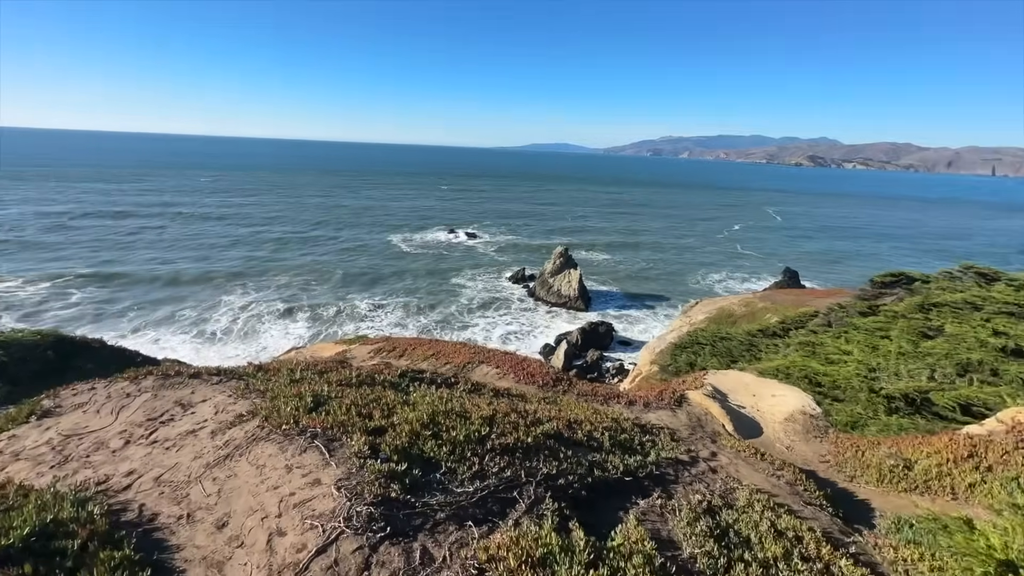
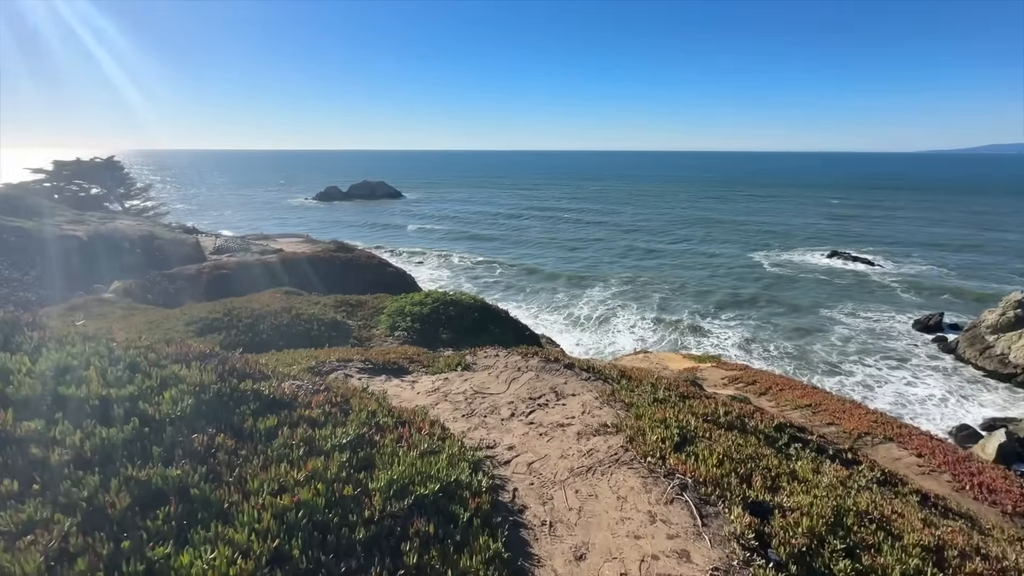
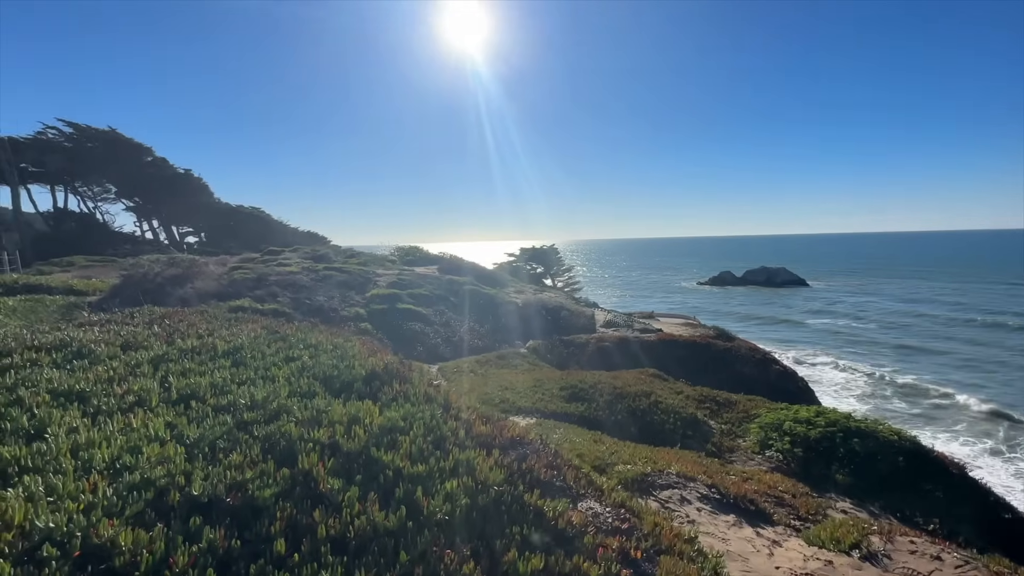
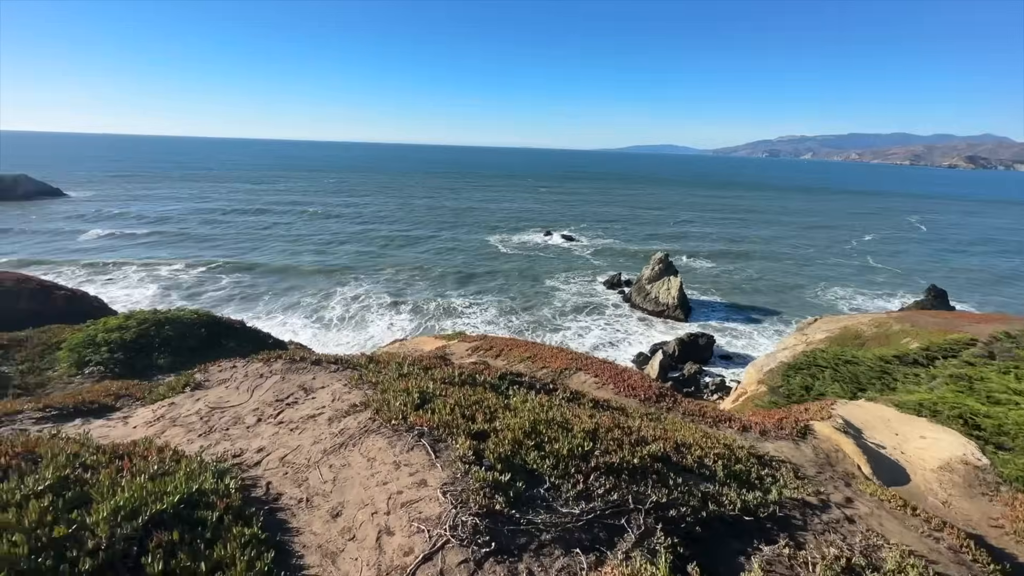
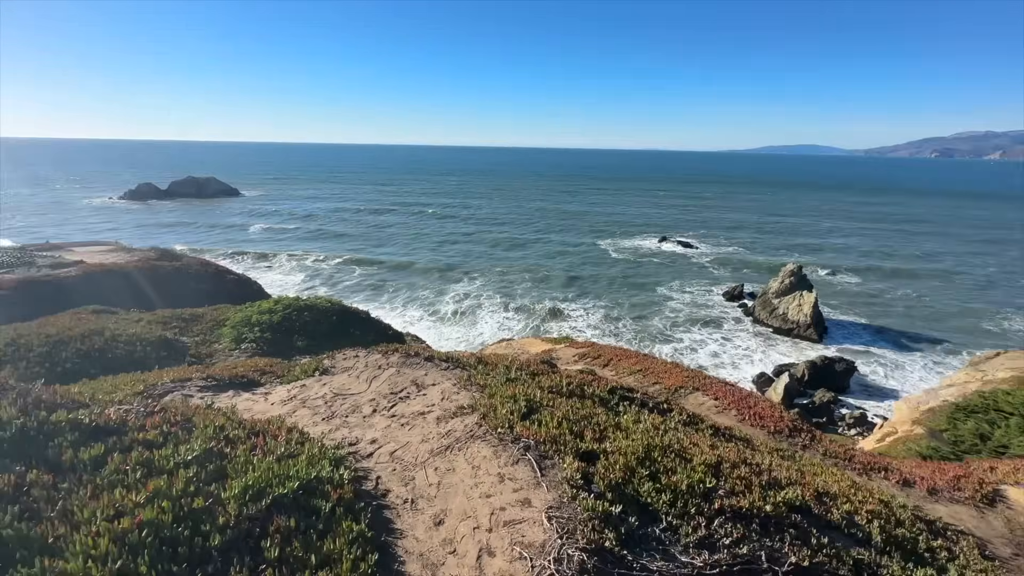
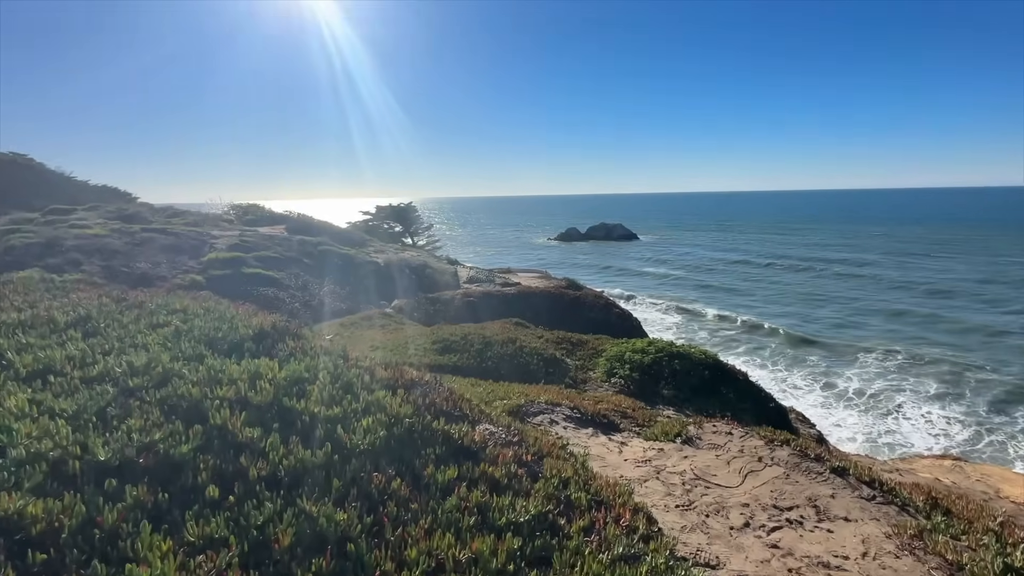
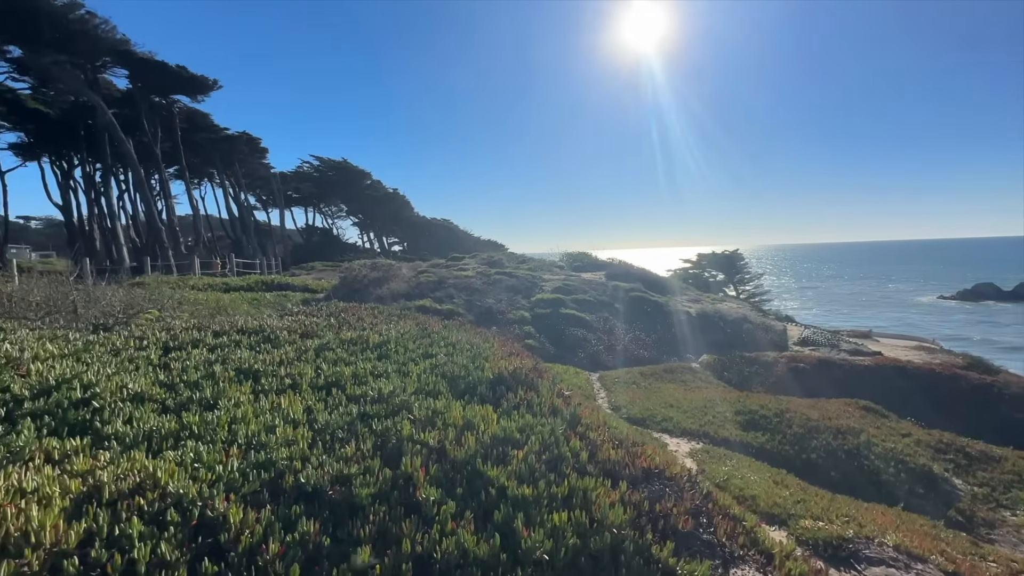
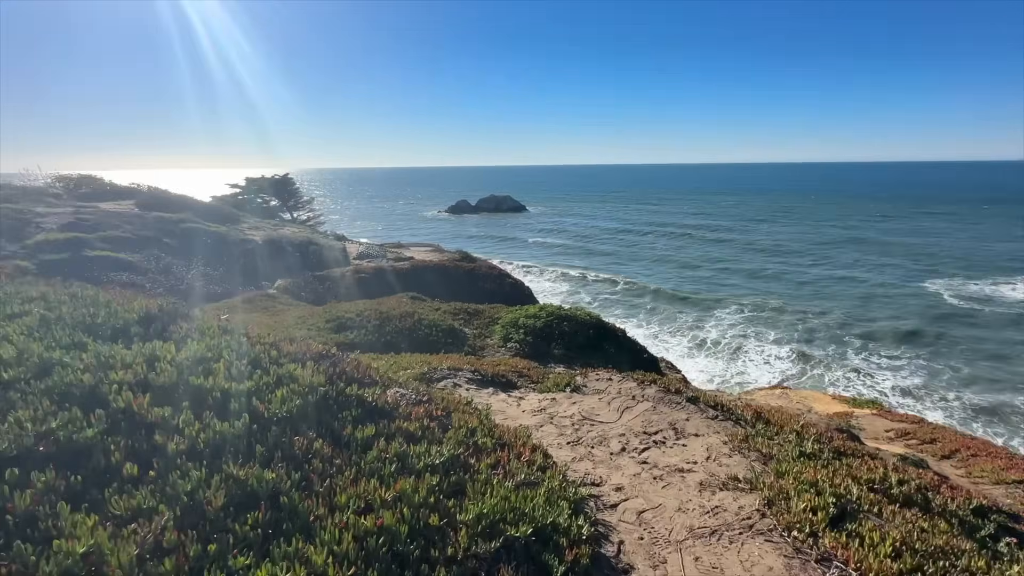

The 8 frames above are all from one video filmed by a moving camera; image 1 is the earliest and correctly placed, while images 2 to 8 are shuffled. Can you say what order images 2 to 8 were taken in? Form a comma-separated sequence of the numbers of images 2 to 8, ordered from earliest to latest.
4, 5, 2, 8, 6, 3, 7
